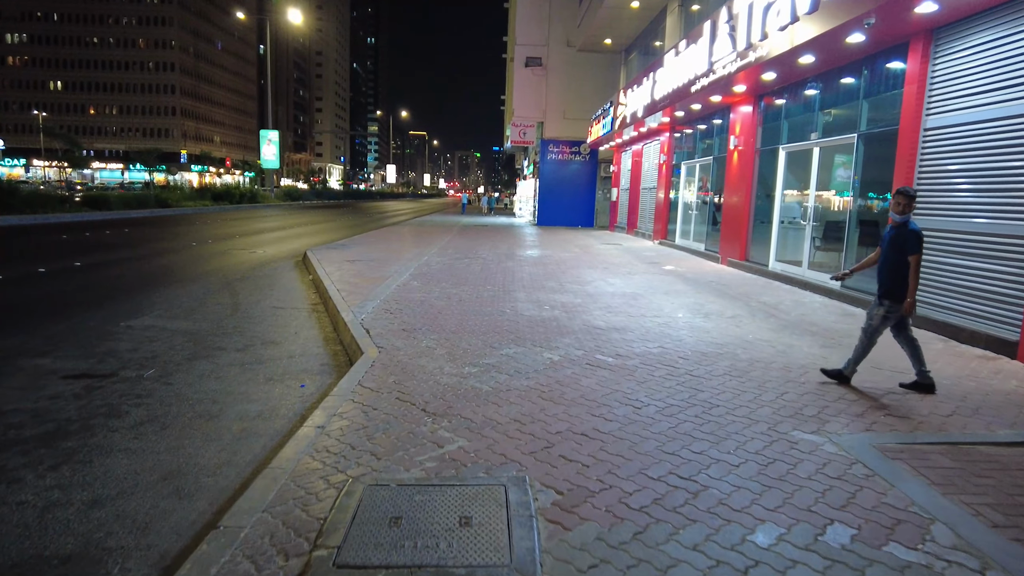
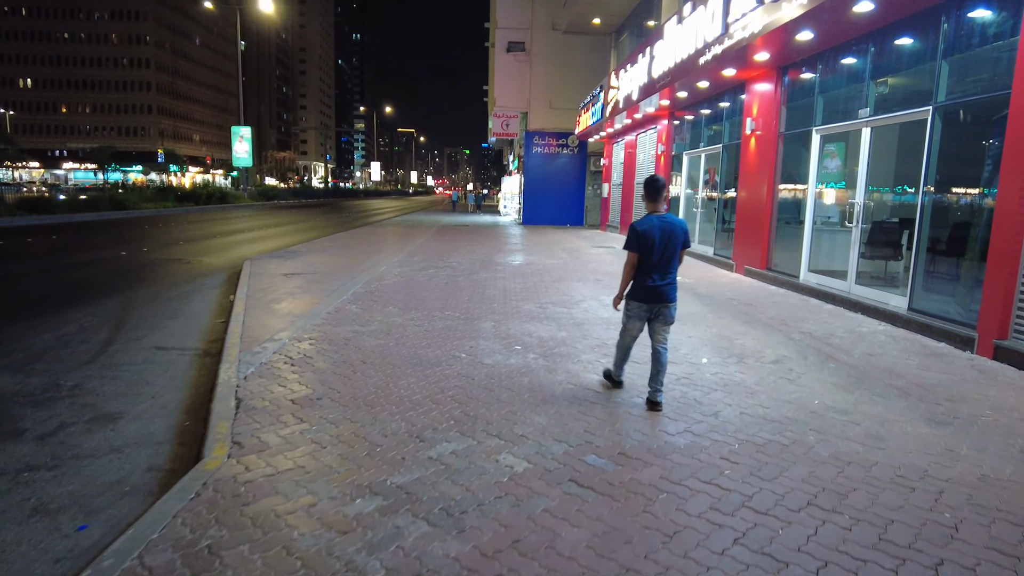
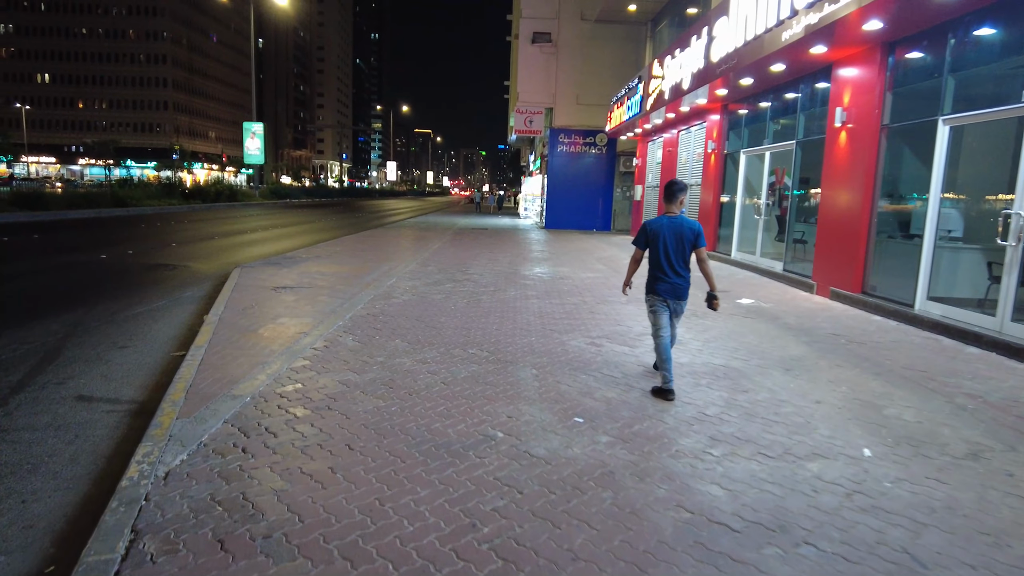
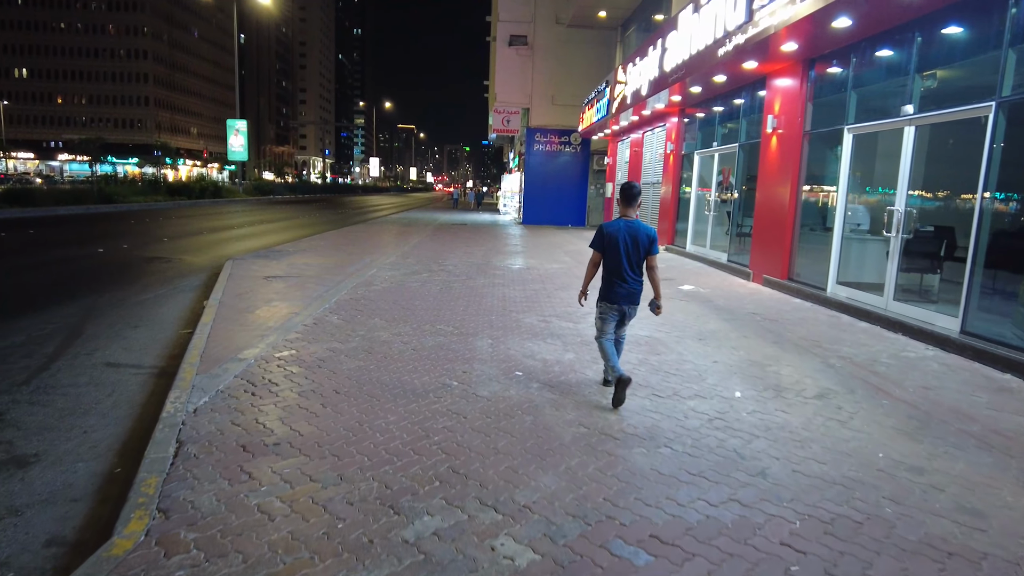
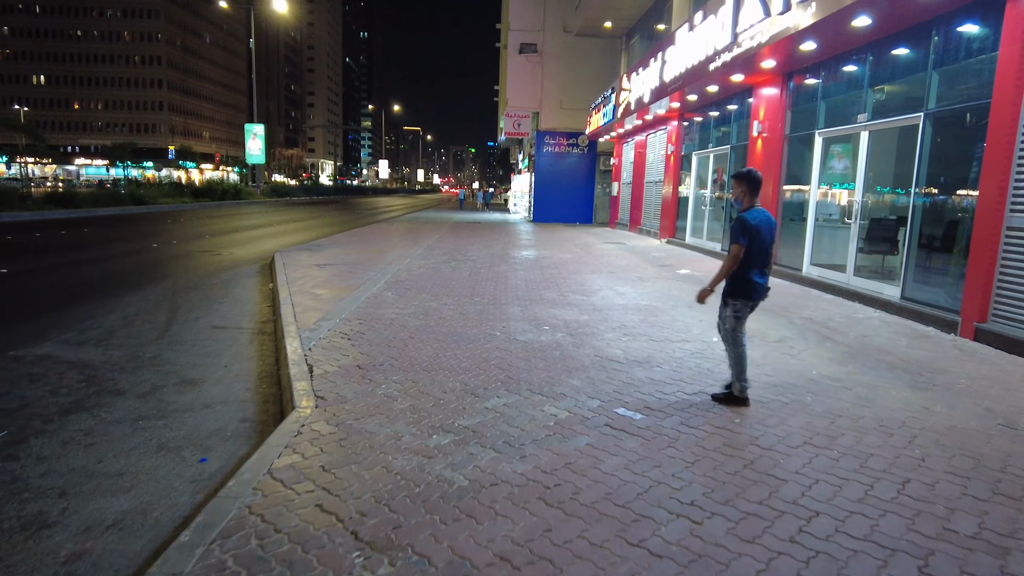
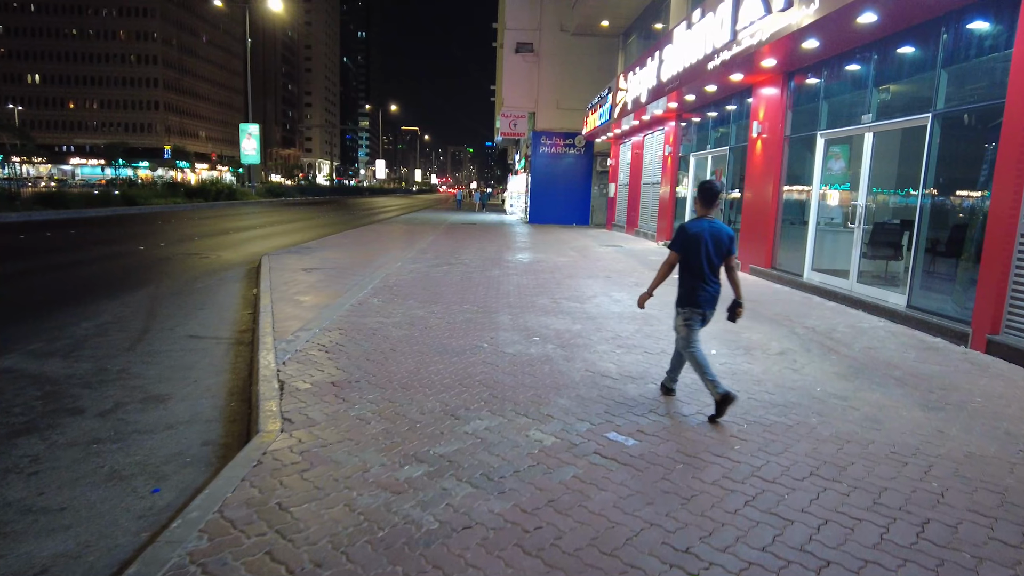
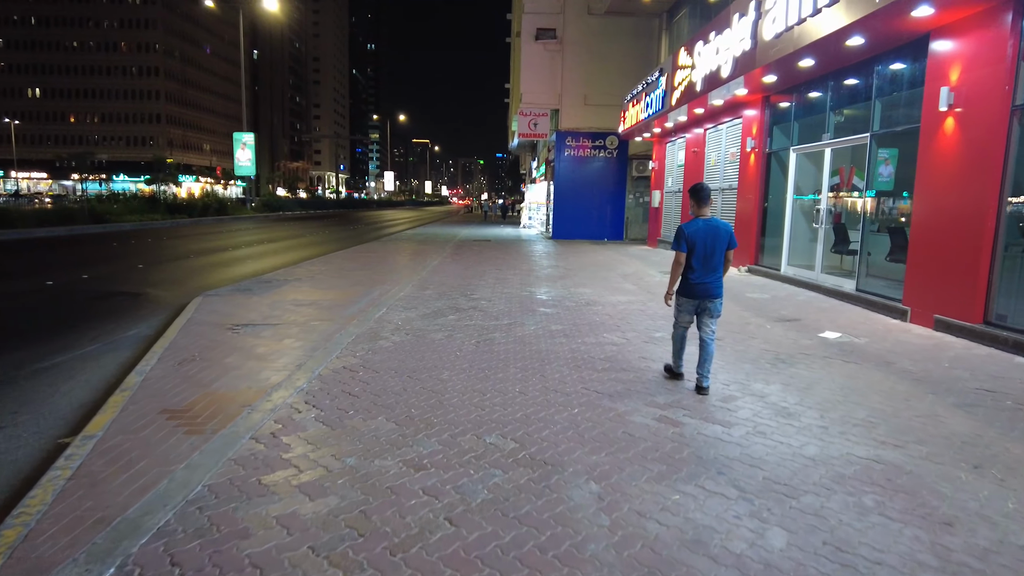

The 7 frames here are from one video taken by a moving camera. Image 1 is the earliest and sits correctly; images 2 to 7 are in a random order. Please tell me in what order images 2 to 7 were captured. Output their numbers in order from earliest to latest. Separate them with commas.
5, 6, 2, 4, 3, 7
